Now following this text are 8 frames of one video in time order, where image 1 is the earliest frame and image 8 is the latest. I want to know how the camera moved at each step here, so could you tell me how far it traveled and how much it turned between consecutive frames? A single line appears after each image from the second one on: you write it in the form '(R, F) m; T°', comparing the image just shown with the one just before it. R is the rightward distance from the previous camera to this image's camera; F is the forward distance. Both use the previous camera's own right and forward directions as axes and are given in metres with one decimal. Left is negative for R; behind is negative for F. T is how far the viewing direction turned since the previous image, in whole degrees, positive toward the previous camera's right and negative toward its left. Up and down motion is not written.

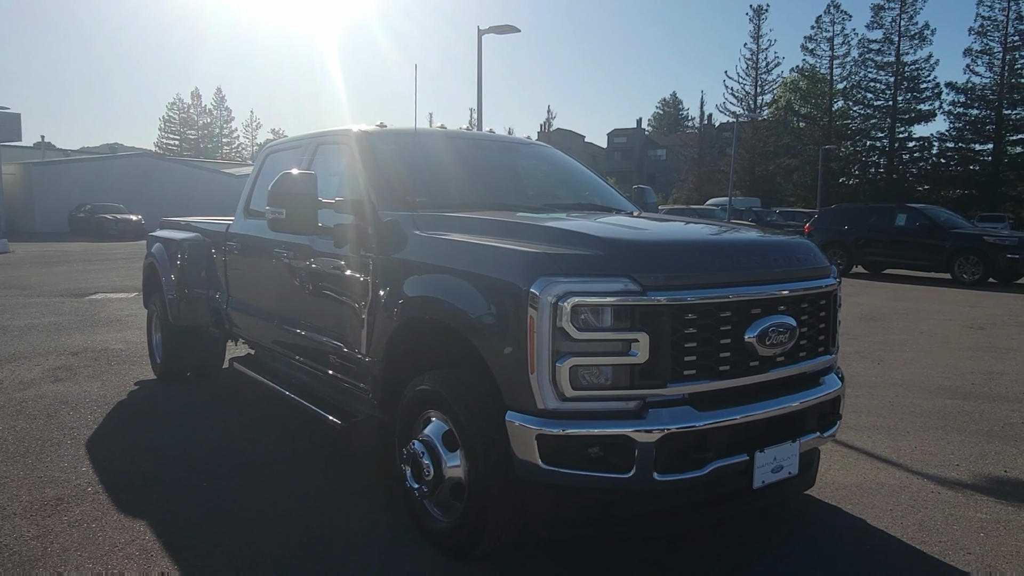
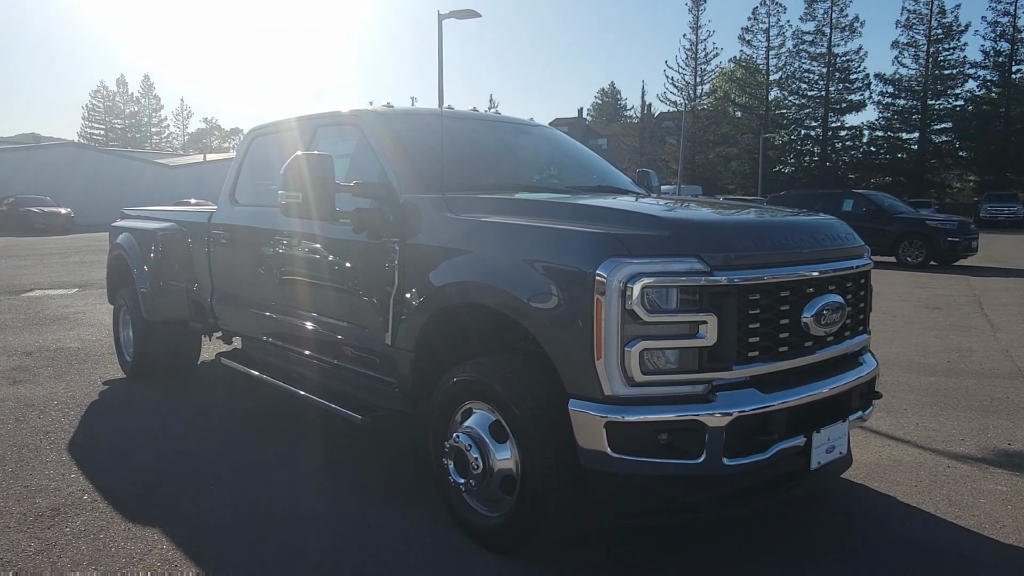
(-0.5, +0.2) m; +5°
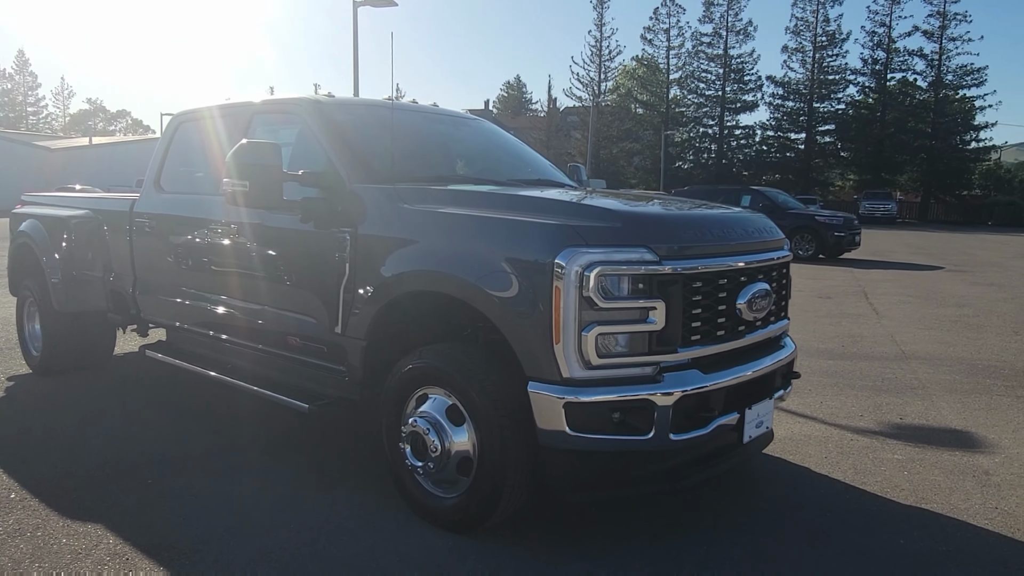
(-0.2, -0.1) m; +7°
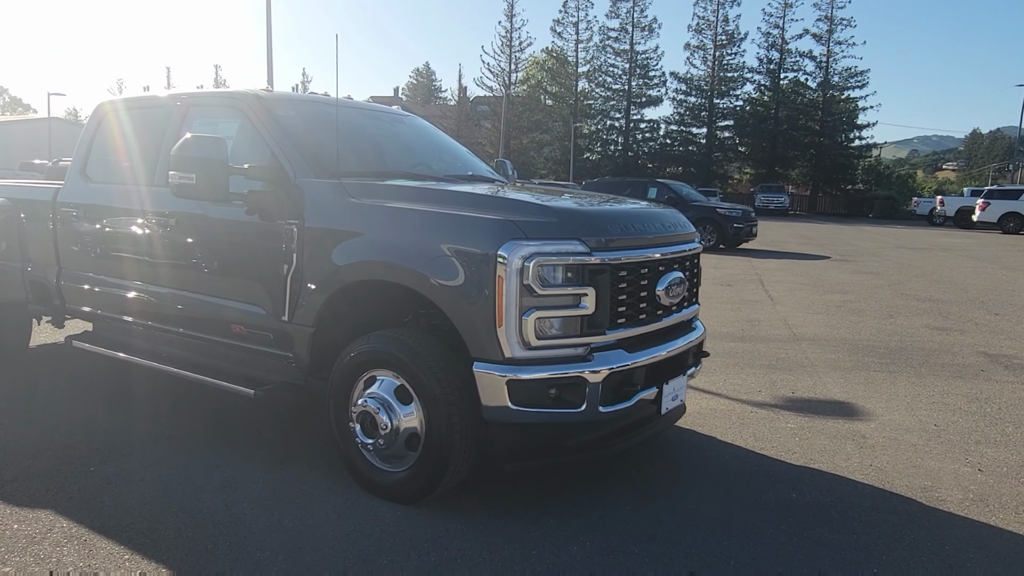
(-0.2, -0.3) m; +7°
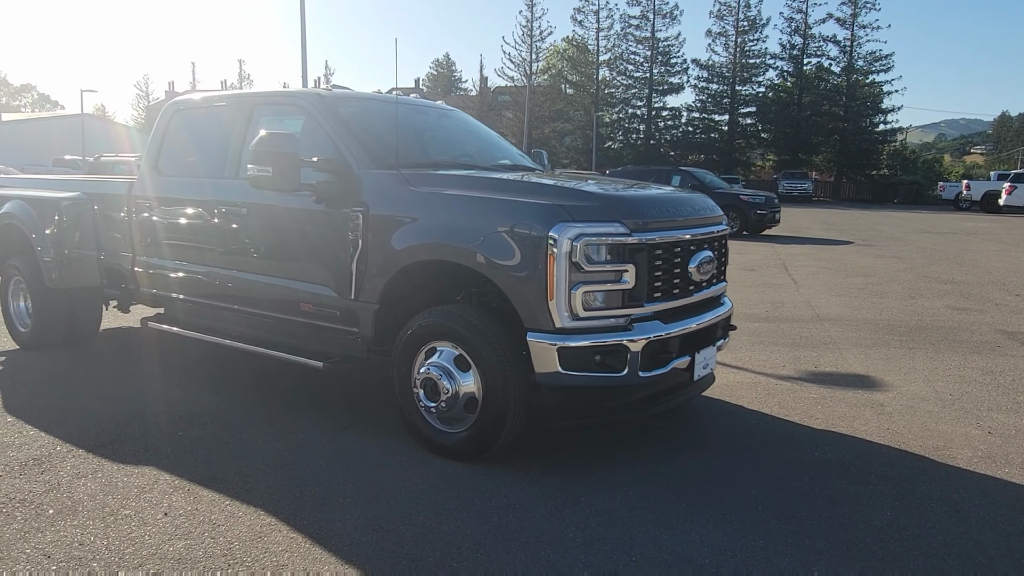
(-0.1, -0.4) m; -2°
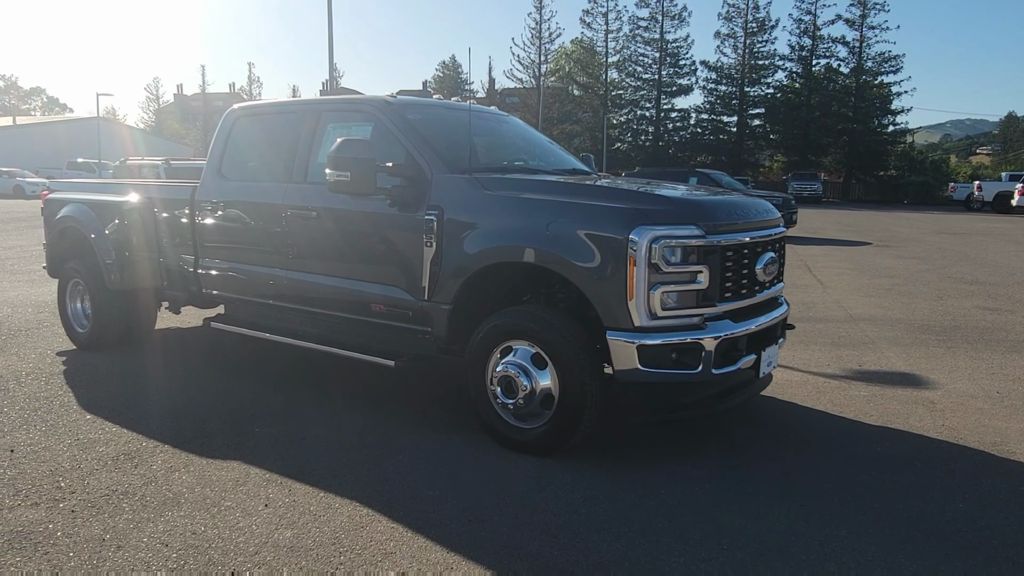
(-0.4, -0.2) m; 0°
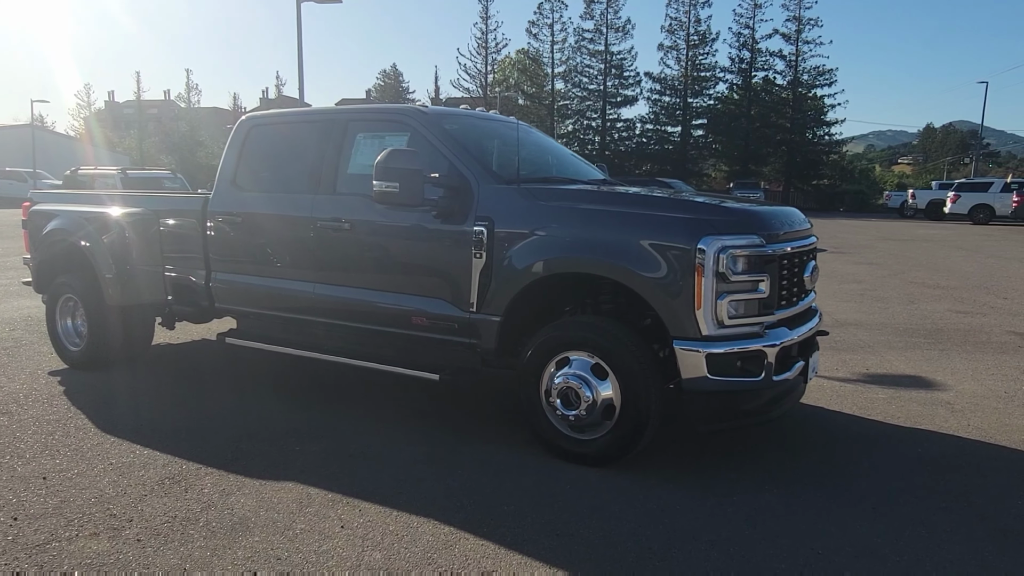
(-0.7, 0.0) m; +5°
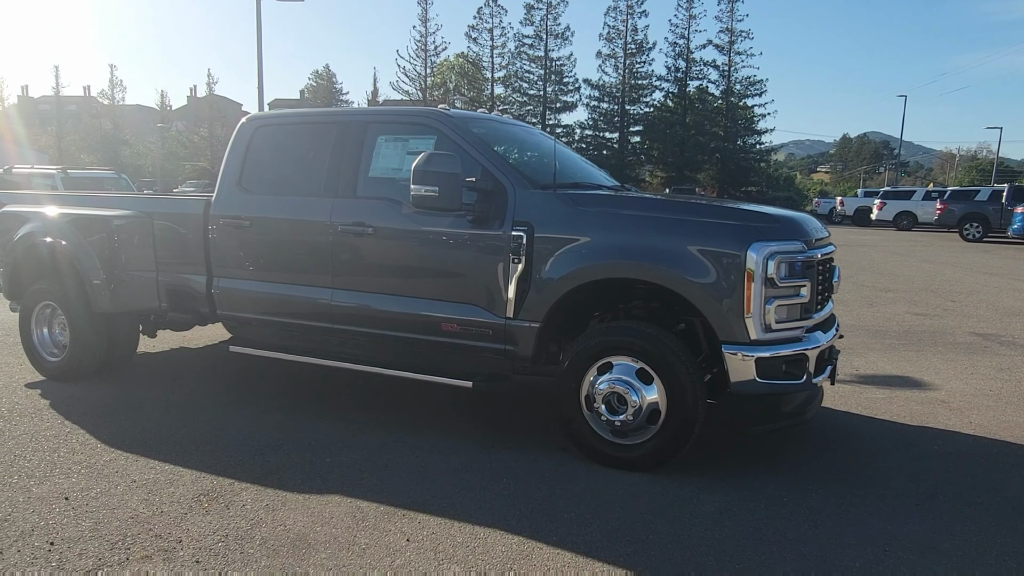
(-0.6, +0.1) m; +5°
